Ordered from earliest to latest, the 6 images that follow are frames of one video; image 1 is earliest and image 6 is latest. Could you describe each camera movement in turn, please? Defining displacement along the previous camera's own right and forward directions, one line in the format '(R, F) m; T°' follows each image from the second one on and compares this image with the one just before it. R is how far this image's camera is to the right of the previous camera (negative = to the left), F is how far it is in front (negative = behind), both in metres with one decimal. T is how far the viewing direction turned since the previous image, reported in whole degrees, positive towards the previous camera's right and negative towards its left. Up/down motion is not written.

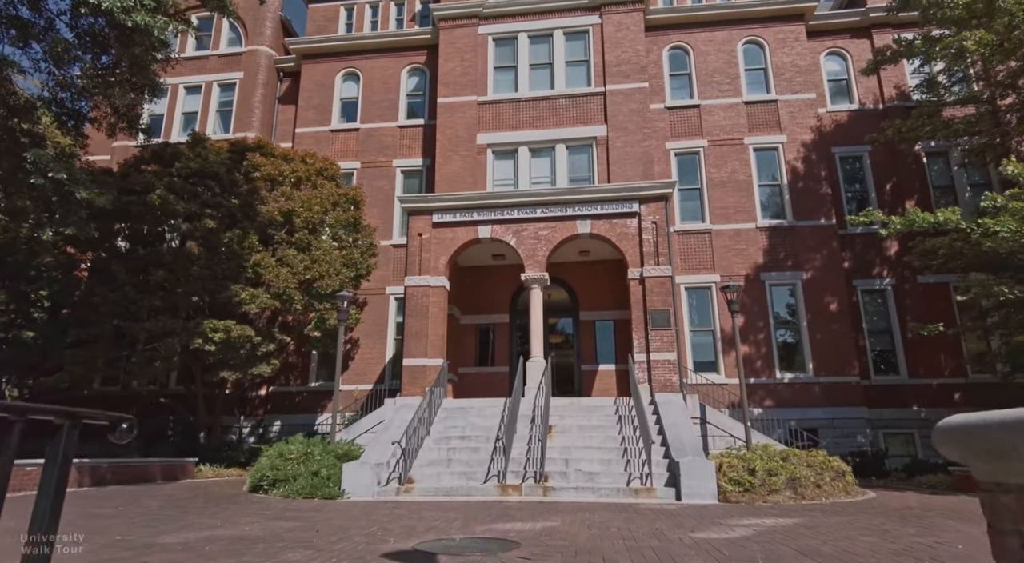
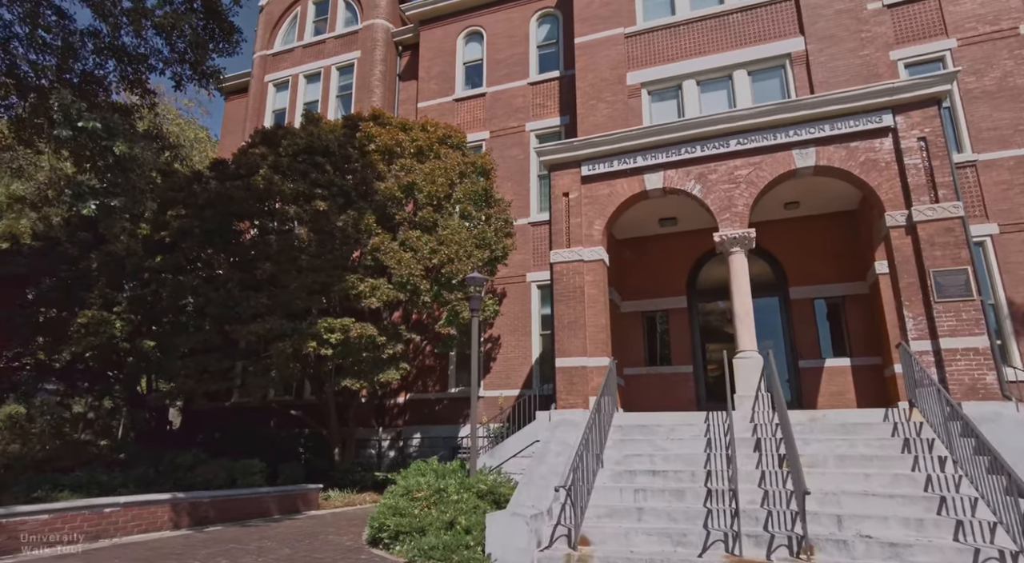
(-0.8, +3.5) m; -13°
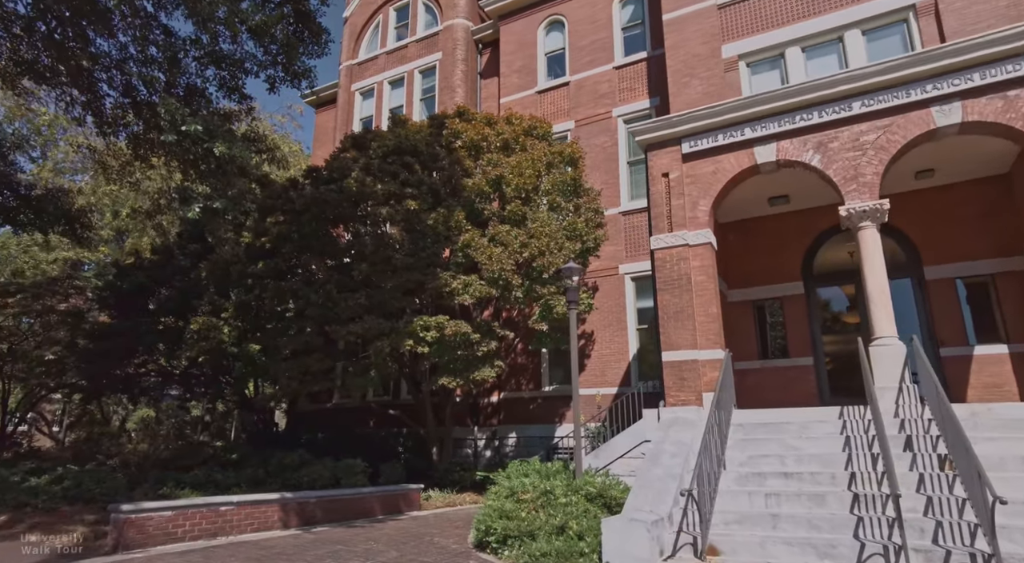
(-0.3, +0.5) m; -8°
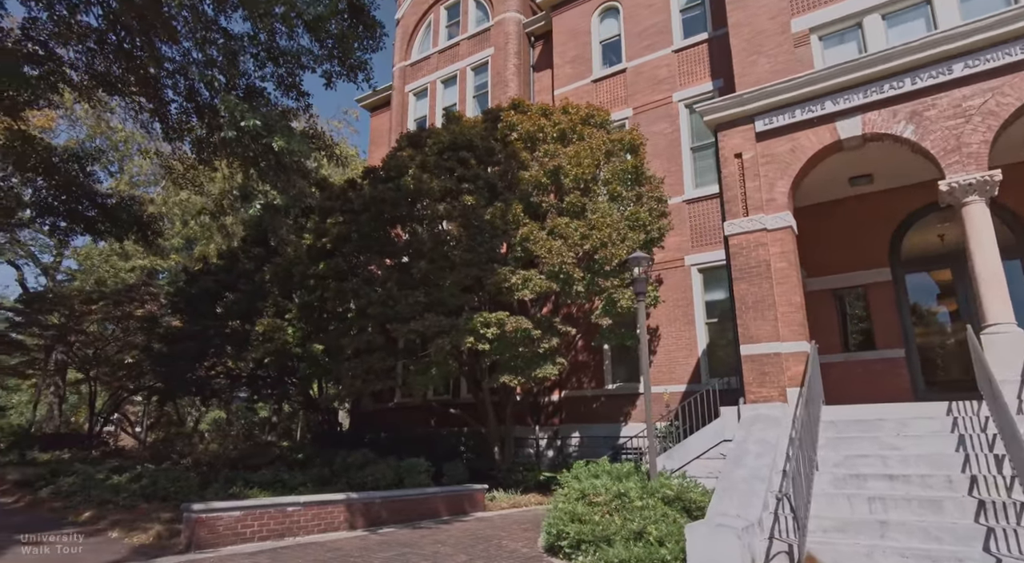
(-0.2, +0.4) m; -5°
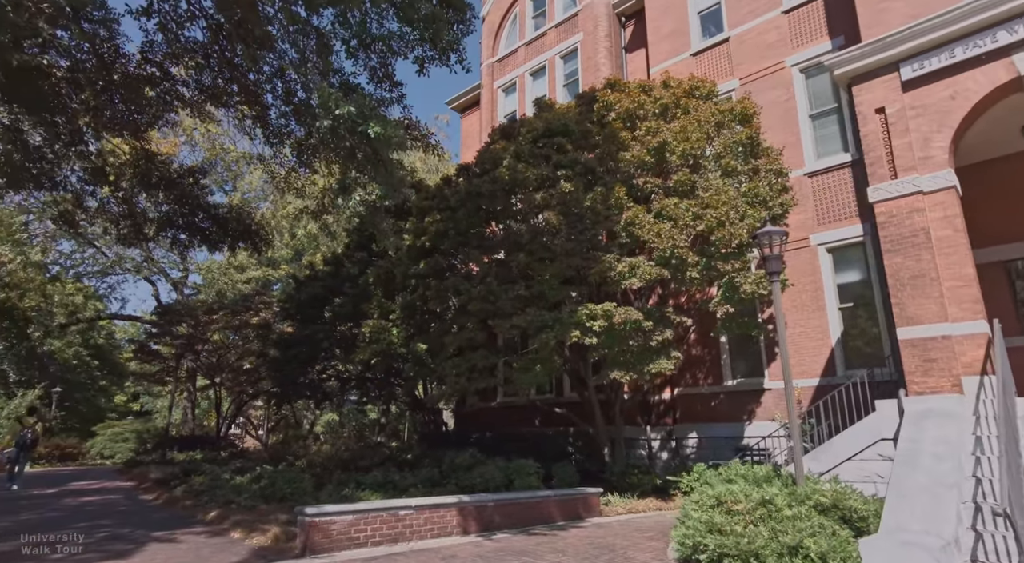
(-0.2, +0.6) m; -9°
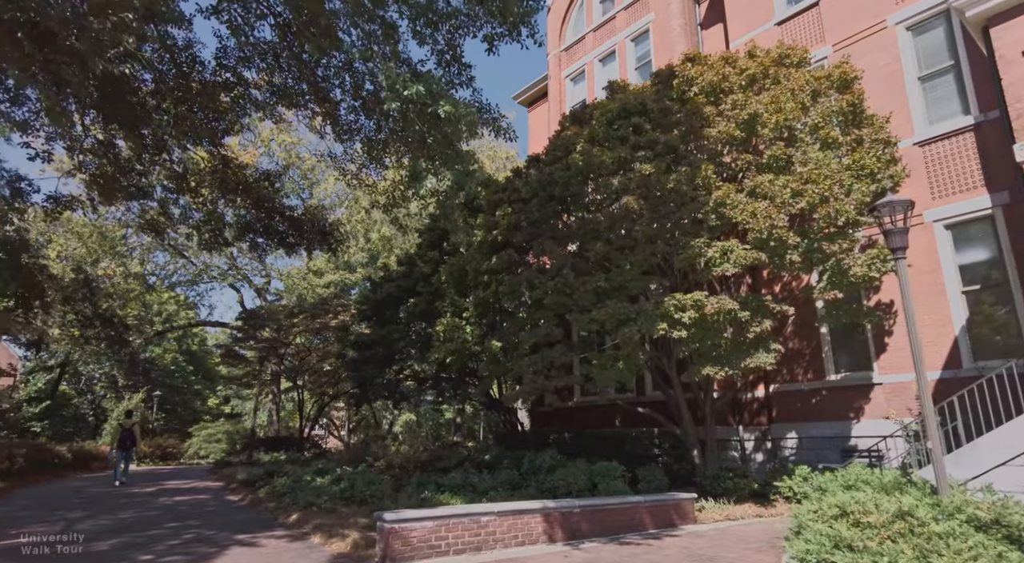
(-0.2, +0.6) m; -7°
